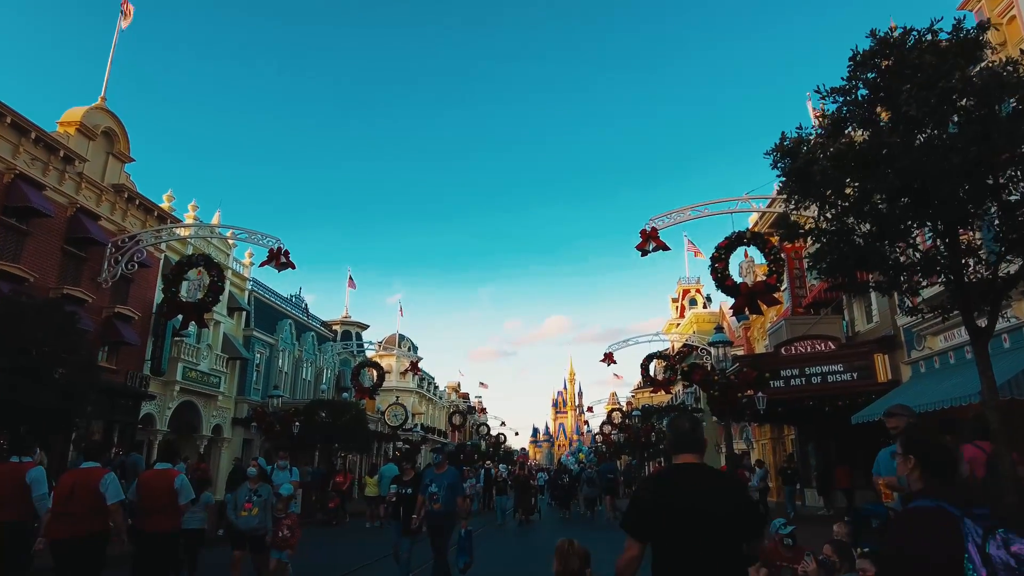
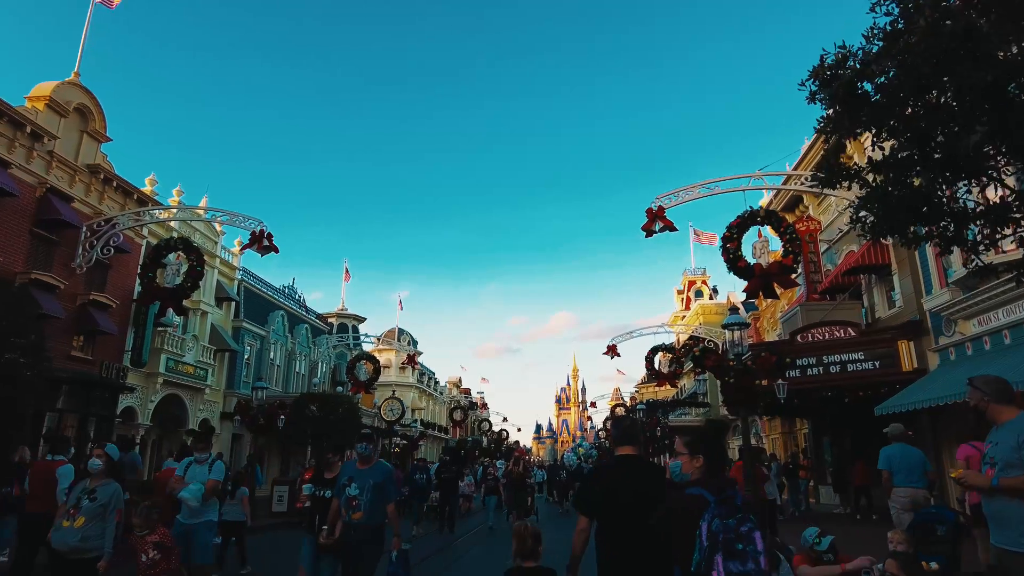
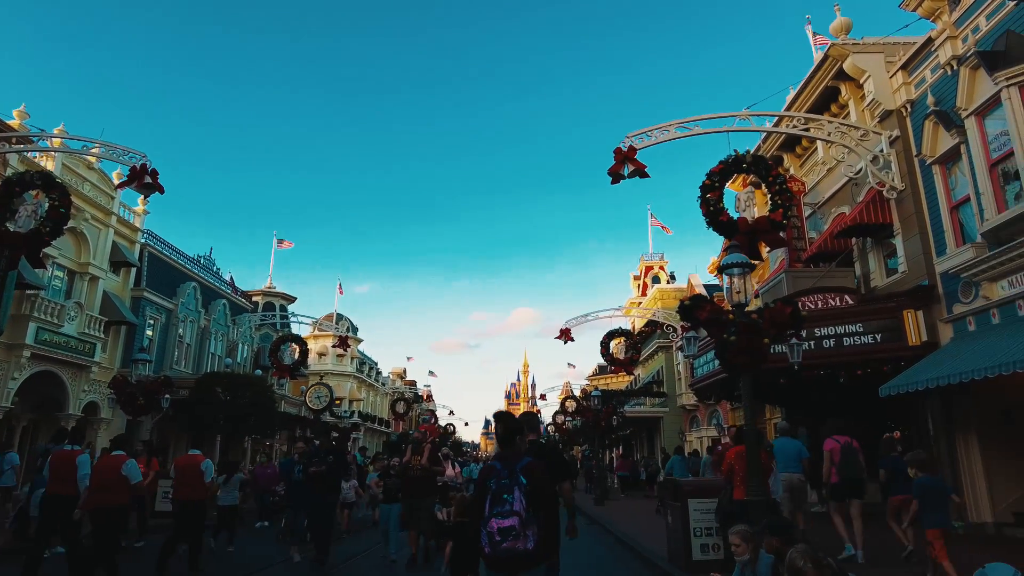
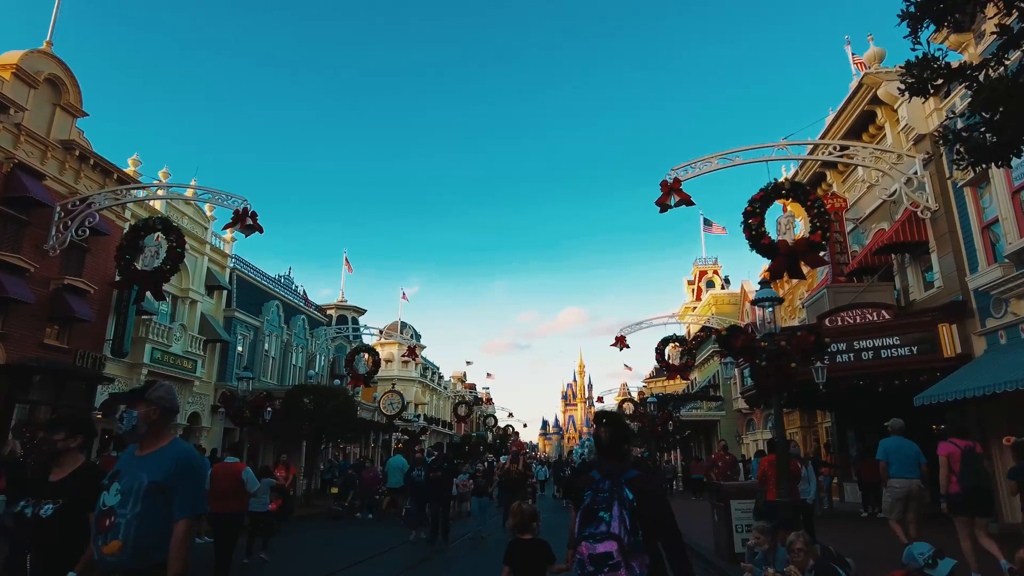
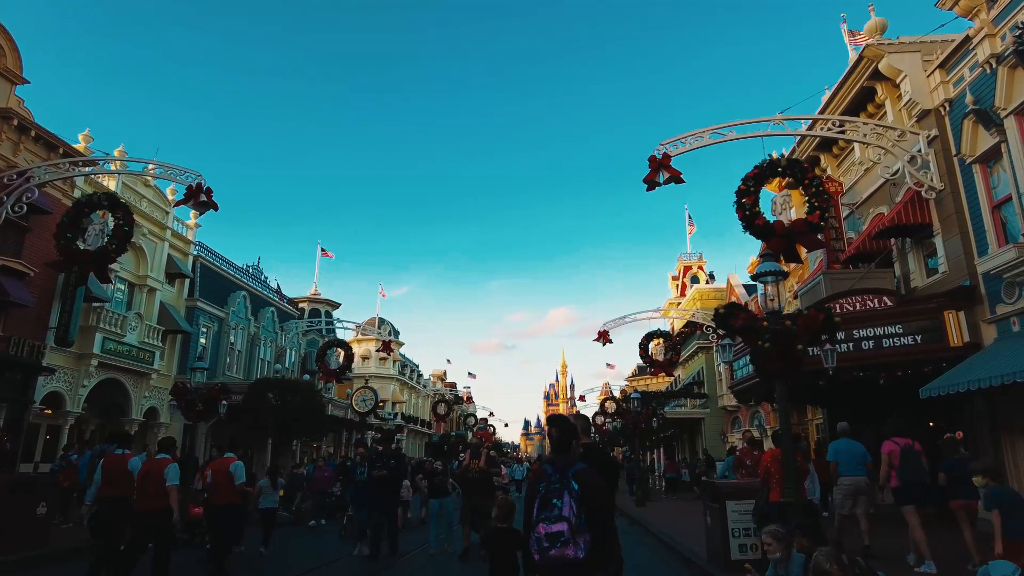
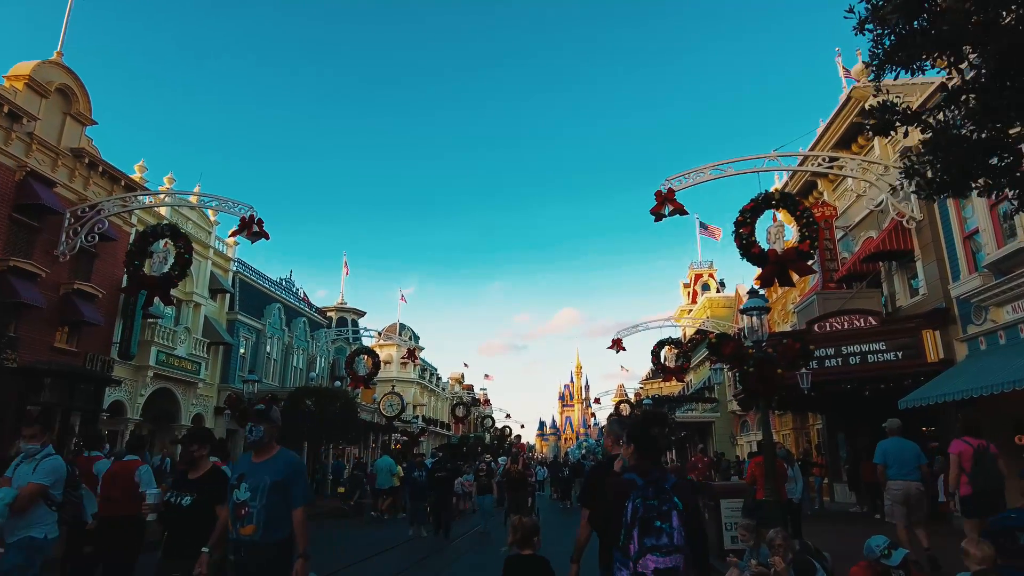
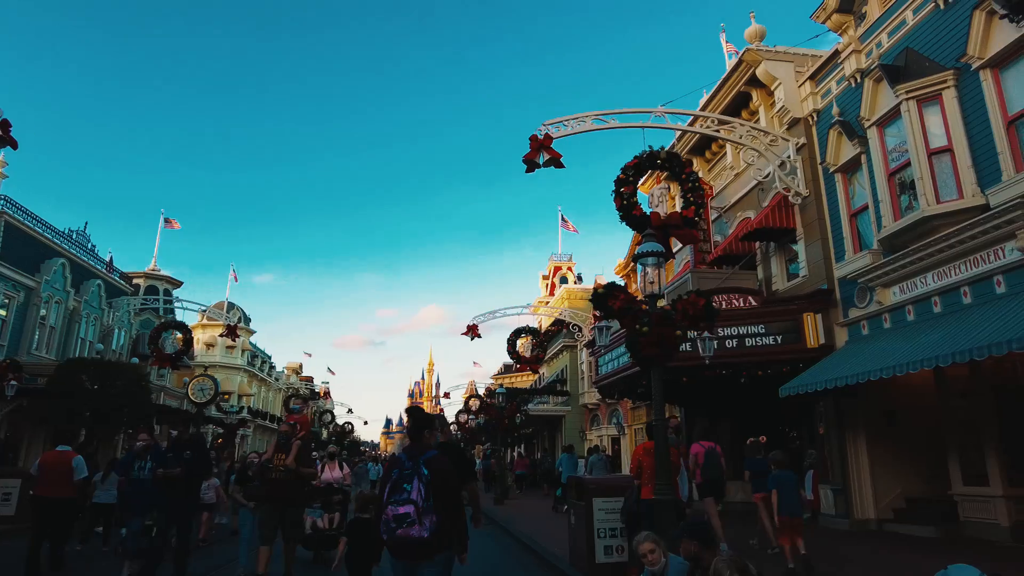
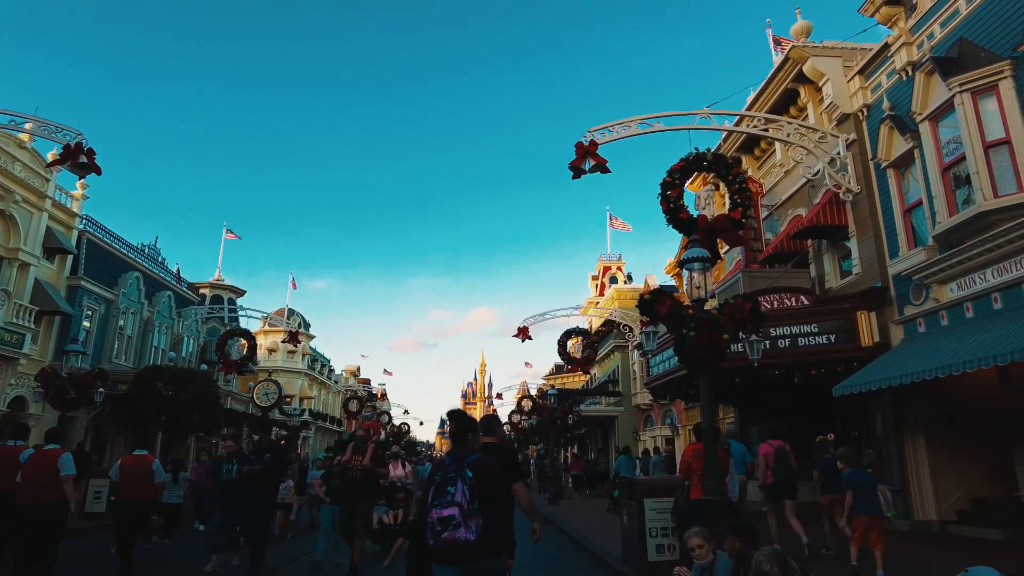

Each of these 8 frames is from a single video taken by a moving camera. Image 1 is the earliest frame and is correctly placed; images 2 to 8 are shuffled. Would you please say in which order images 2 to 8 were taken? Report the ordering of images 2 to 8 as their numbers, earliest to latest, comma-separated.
2, 6, 4, 5, 3, 8, 7
